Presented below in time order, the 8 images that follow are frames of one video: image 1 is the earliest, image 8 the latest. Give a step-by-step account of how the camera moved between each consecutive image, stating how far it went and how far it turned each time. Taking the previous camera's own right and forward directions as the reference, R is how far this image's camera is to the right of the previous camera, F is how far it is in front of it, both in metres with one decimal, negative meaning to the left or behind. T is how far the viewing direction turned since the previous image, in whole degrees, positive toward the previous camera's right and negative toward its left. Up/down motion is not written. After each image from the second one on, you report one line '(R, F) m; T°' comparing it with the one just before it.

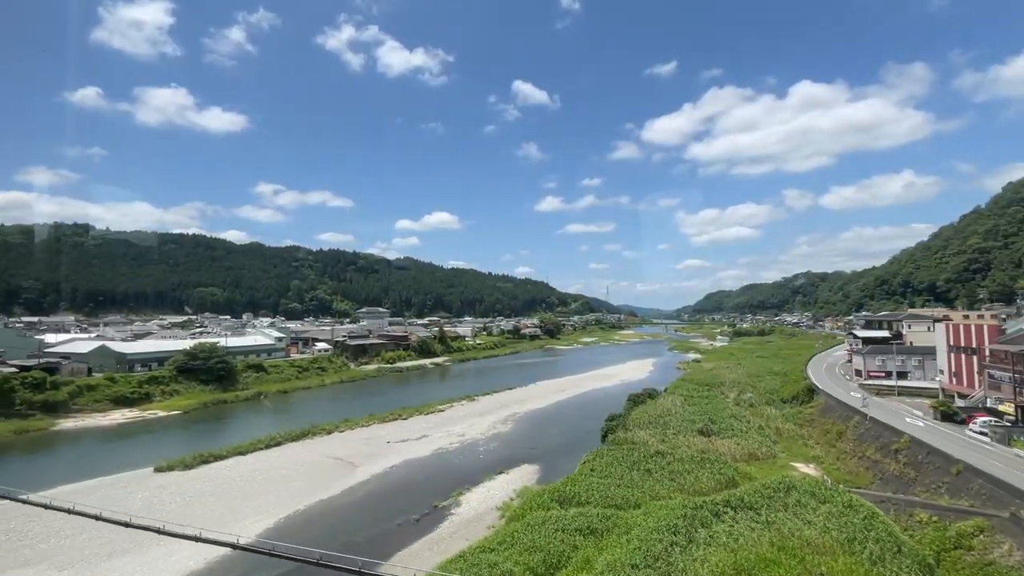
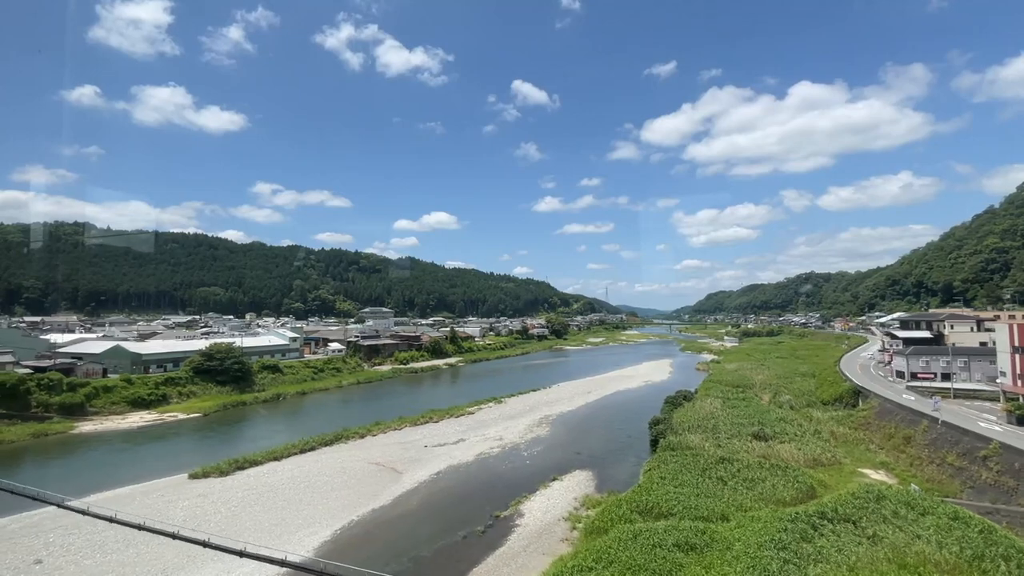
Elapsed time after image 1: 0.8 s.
(-1.4, +0.7) m; 0°
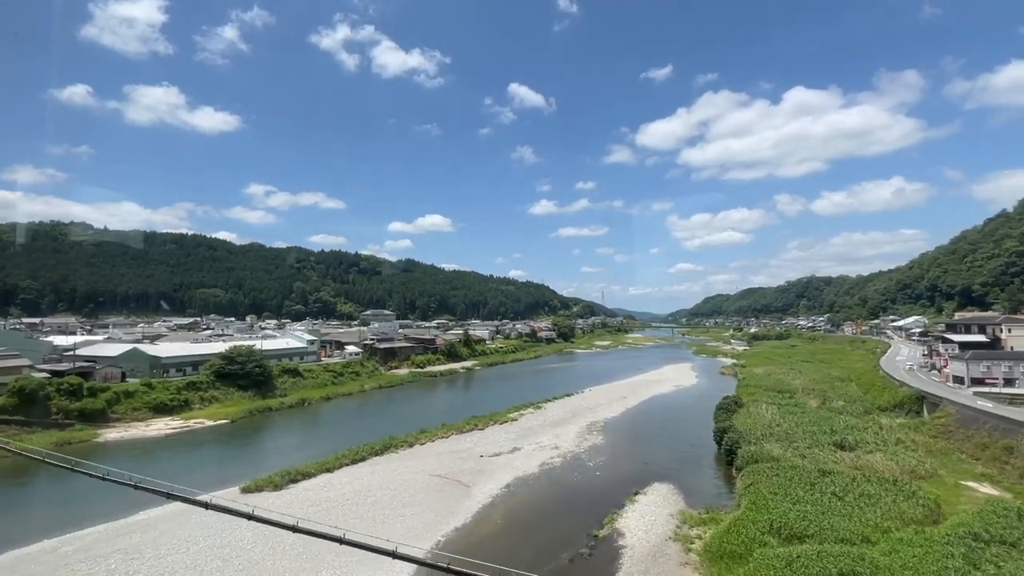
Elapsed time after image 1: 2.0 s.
(-2.1, +0.9) m; +1°
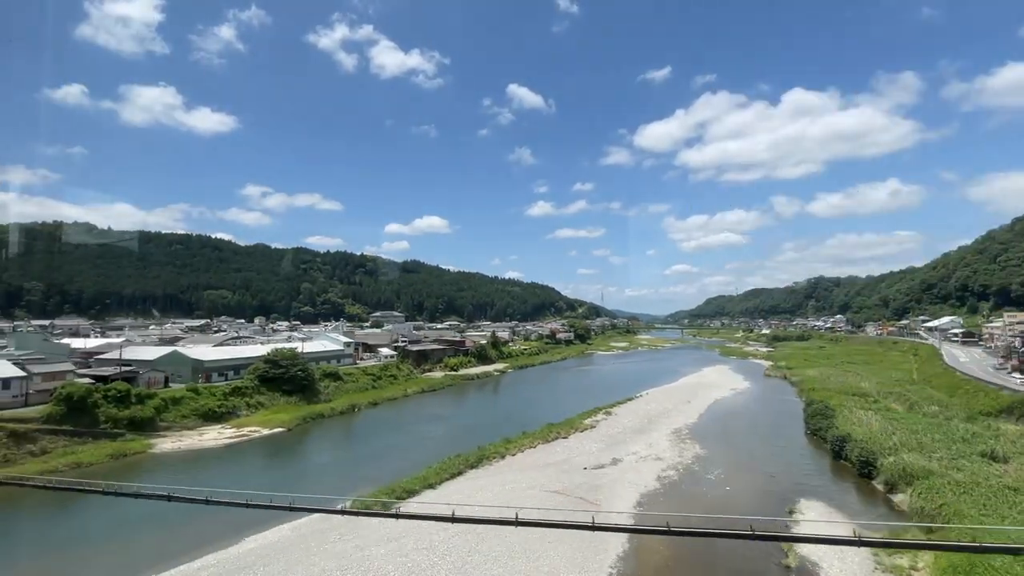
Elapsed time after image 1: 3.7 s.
(-3.1, +1.3) m; +1°
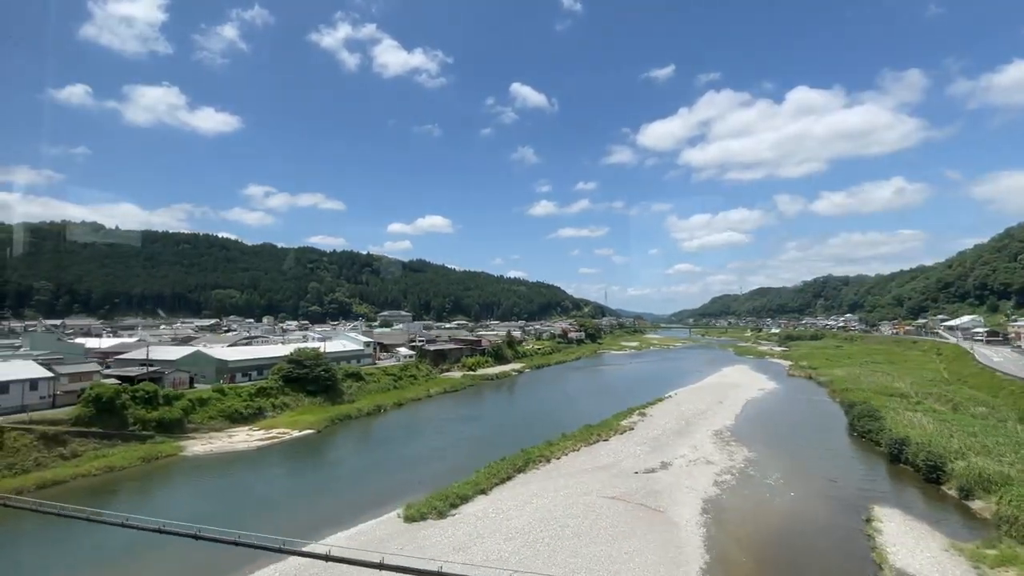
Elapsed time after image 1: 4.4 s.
(-1.2, +0.5) m; 0°
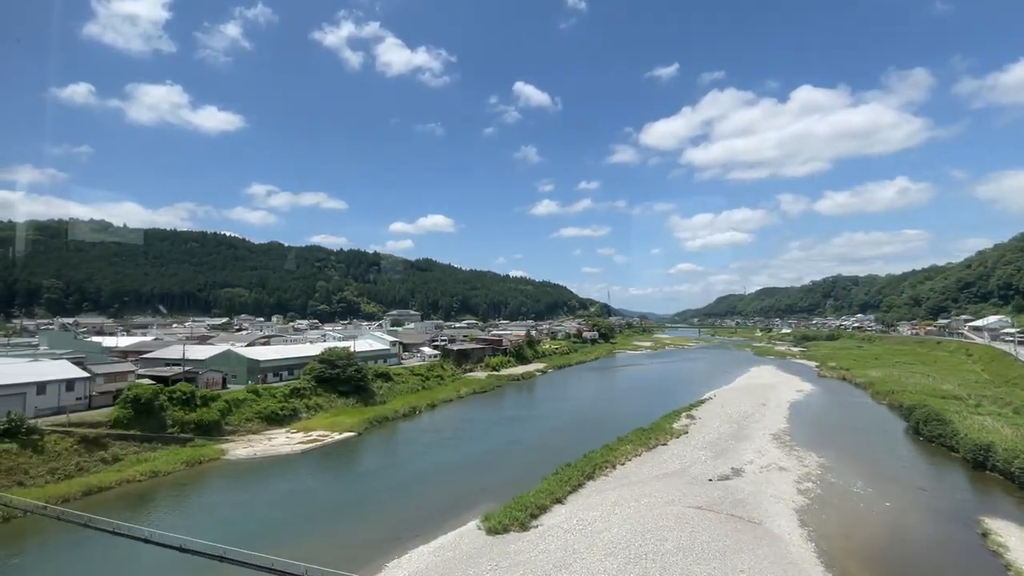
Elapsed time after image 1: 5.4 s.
(-1.7, +0.7) m; 0°
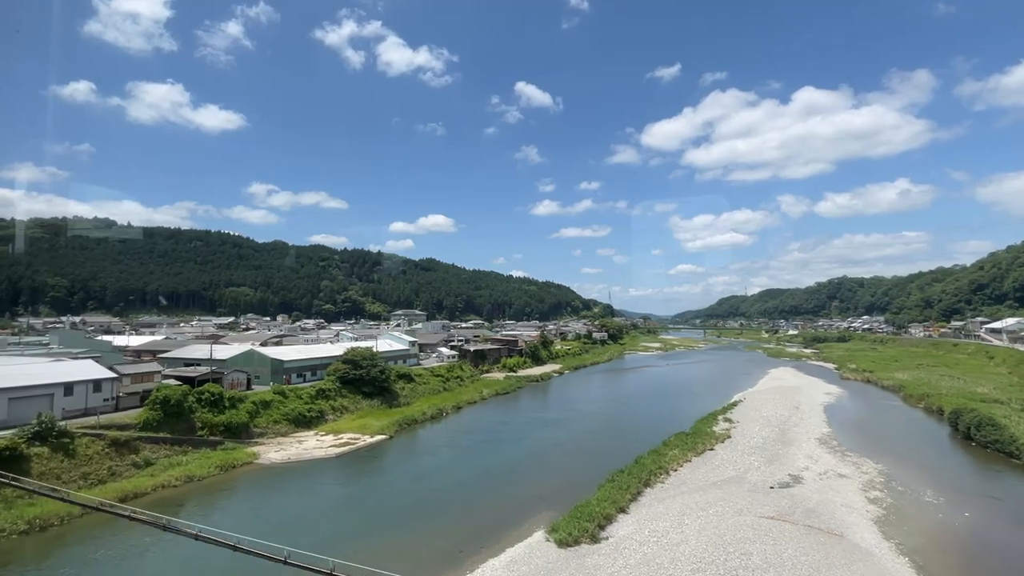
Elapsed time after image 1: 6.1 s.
(-1.3, +0.6) m; 0°
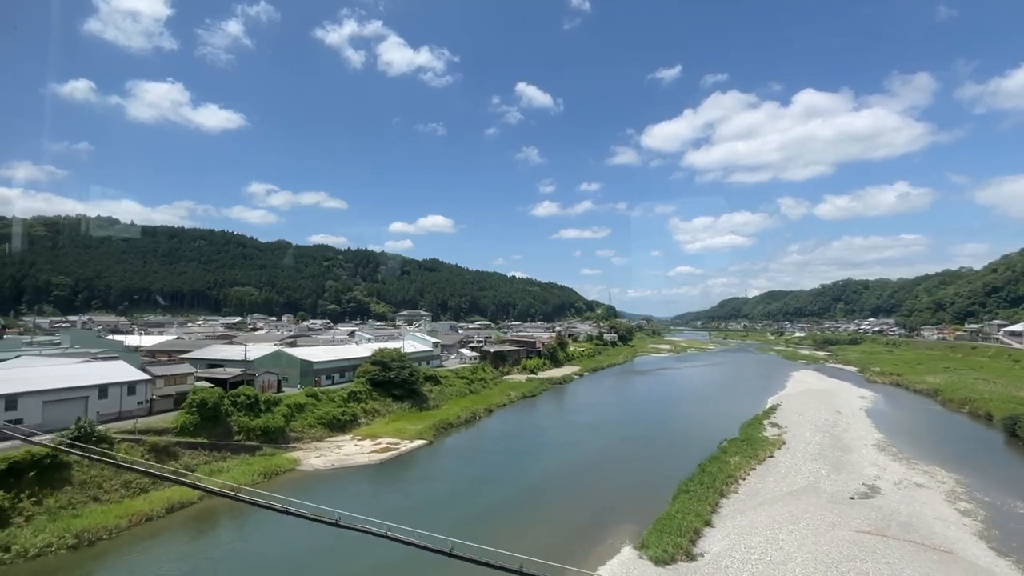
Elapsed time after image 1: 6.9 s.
(-1.6, +0.7) m; 0°
